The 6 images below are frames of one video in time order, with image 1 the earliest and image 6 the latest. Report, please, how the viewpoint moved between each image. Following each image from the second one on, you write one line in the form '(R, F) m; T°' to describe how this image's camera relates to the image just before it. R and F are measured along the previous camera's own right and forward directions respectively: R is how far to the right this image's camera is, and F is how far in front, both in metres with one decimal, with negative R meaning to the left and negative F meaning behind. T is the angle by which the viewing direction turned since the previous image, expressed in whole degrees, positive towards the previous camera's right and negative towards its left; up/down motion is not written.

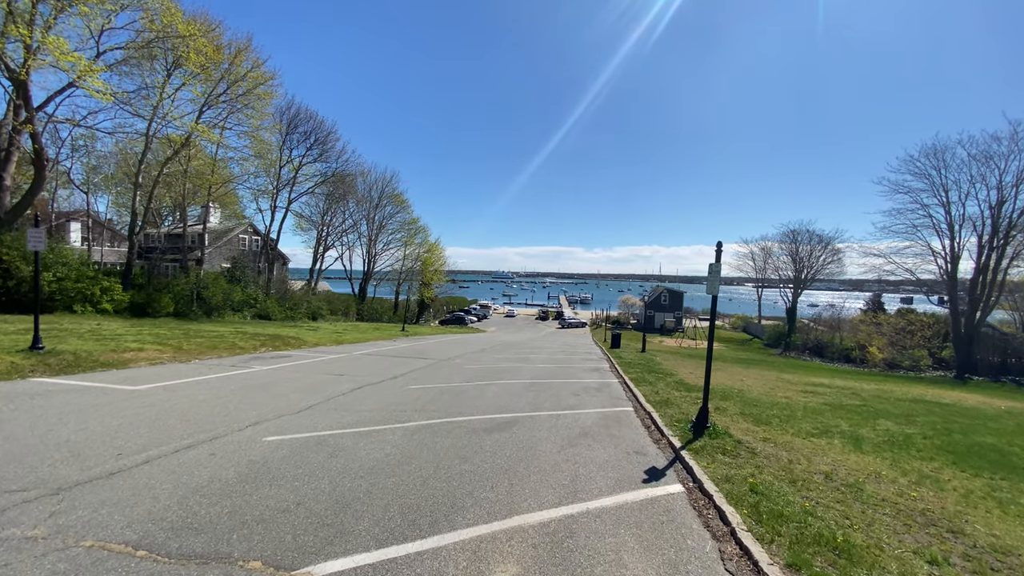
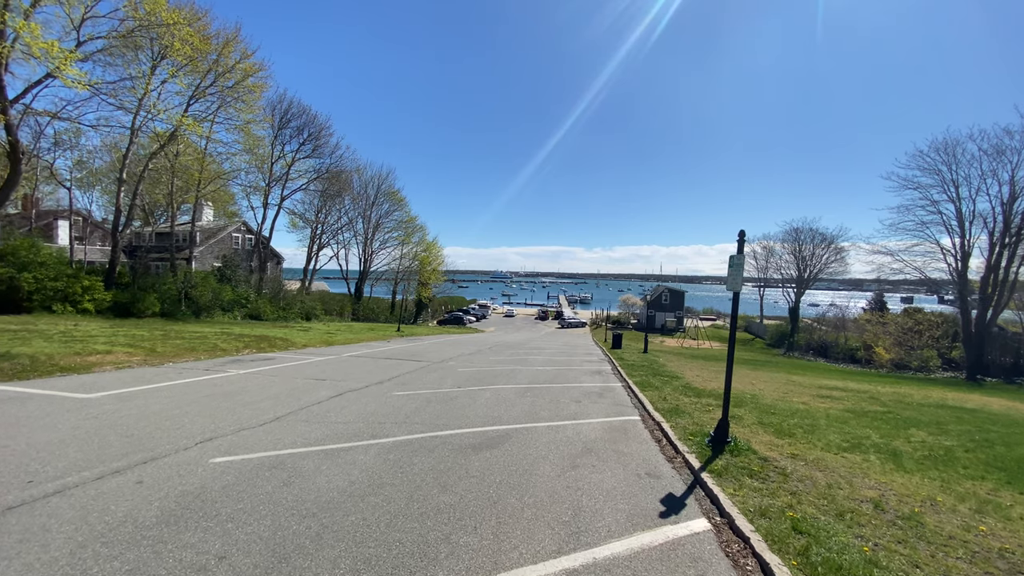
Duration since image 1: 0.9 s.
(+0.1, +0.9) m; 0°
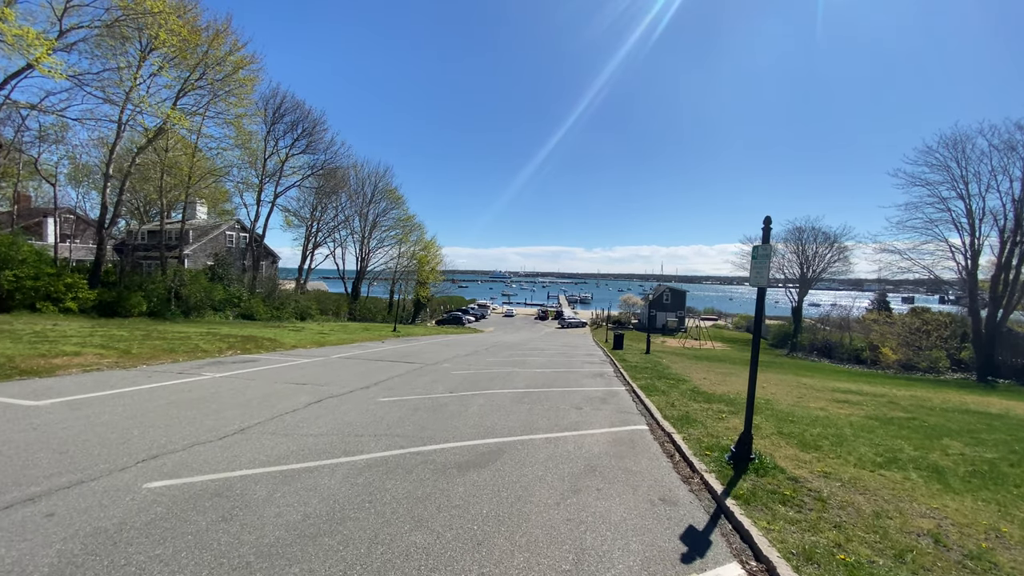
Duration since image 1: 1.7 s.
(+0.1, +0.8) m; 0°
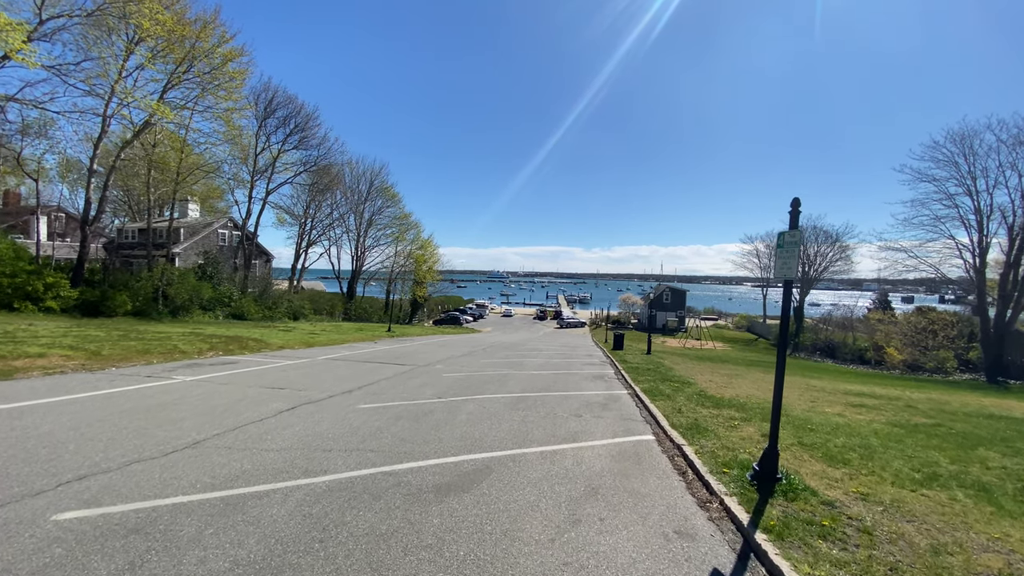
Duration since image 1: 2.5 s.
(+0.1, +0.8) m; 0°
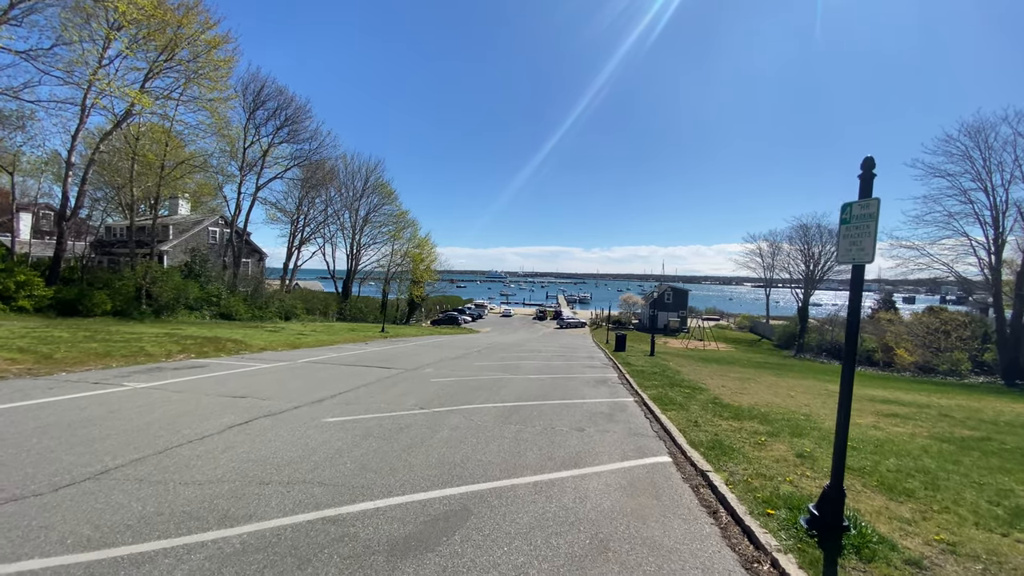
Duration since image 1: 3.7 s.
(+0.1, +1.2) m; 0°
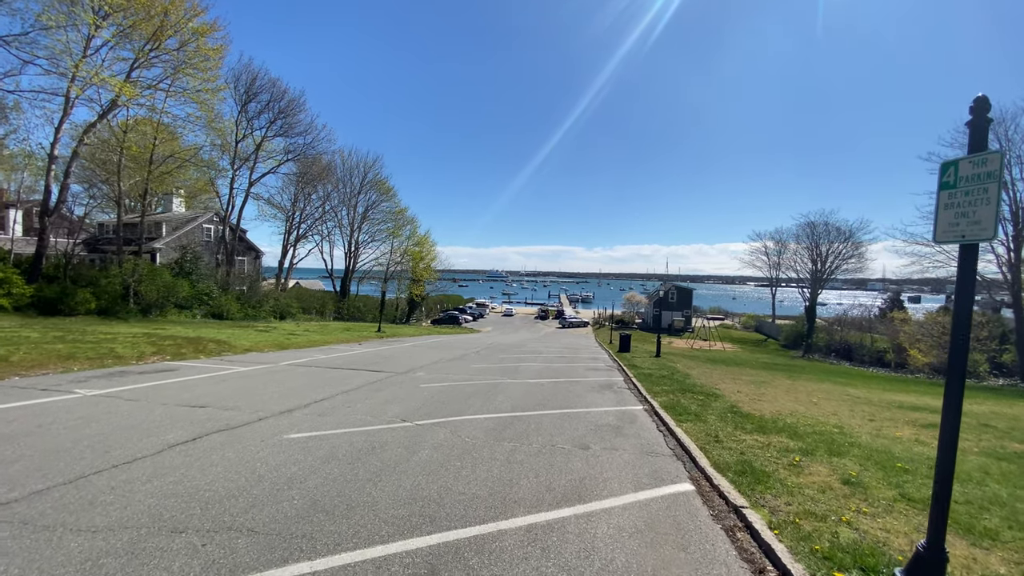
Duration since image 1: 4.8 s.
(+0.1, +1.0) m; 0°
